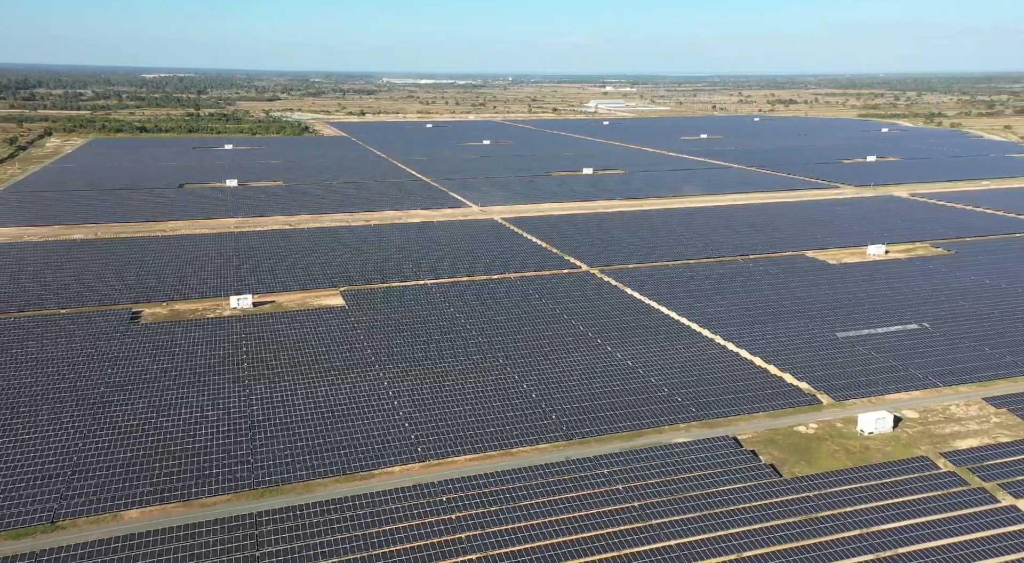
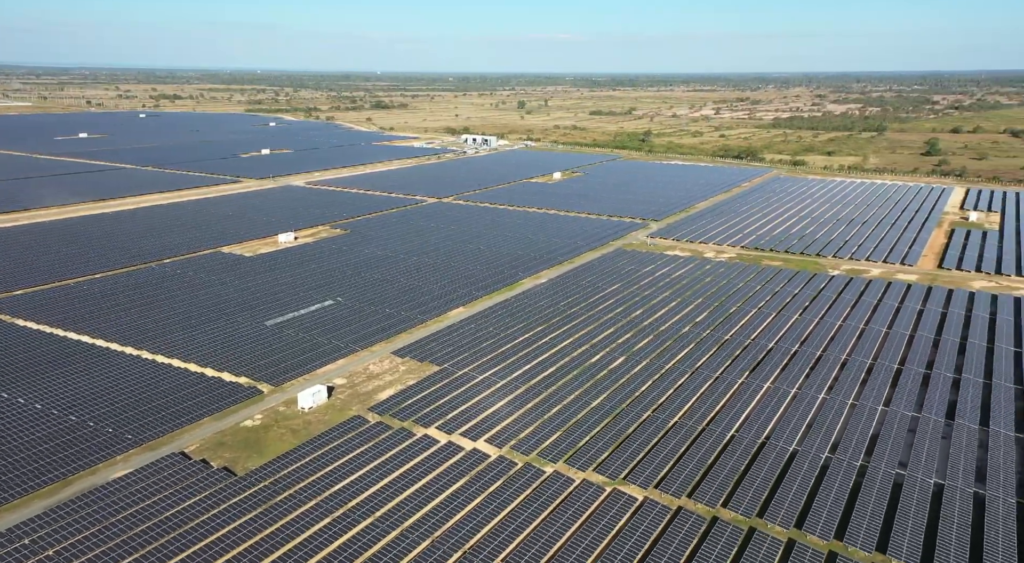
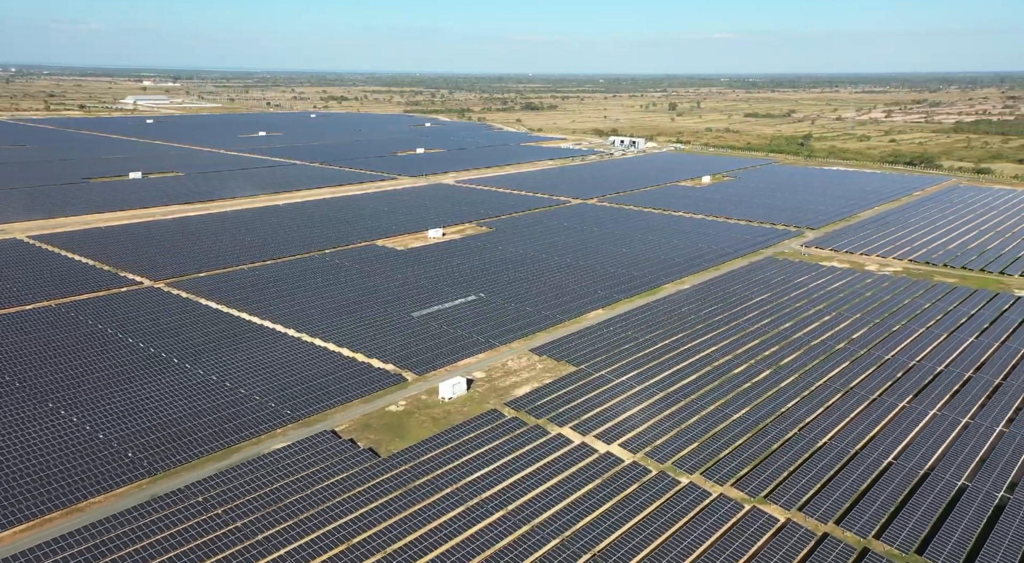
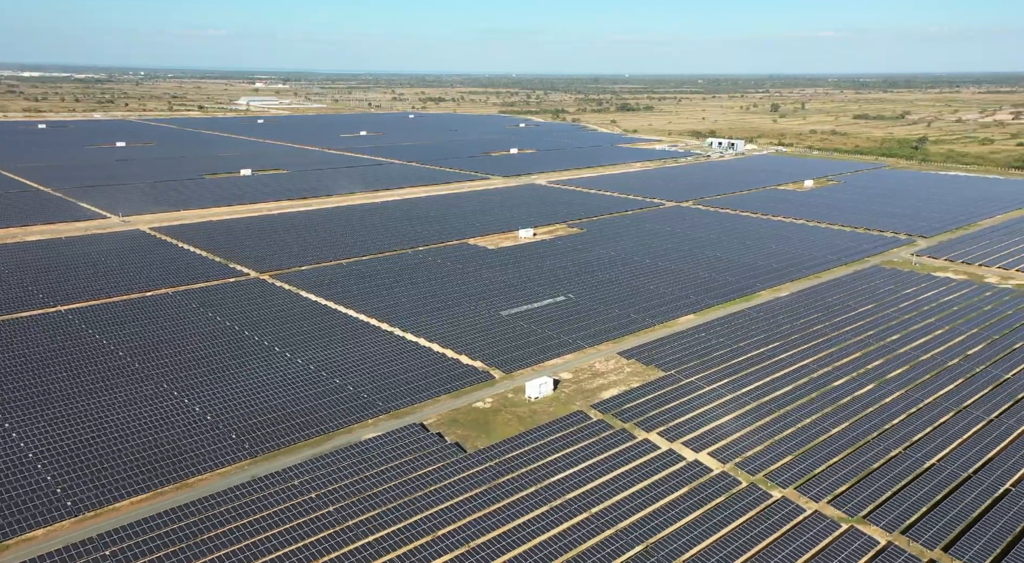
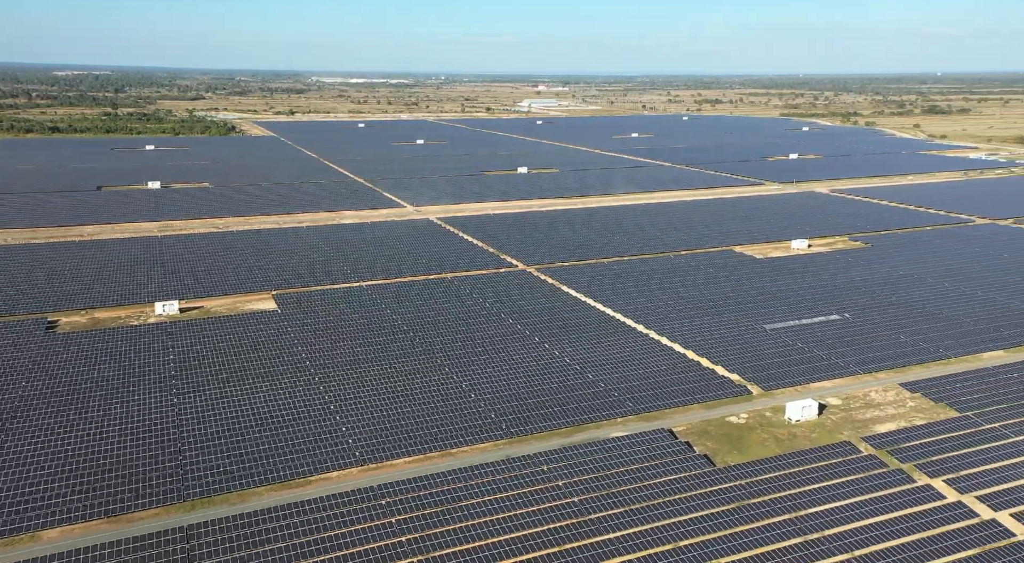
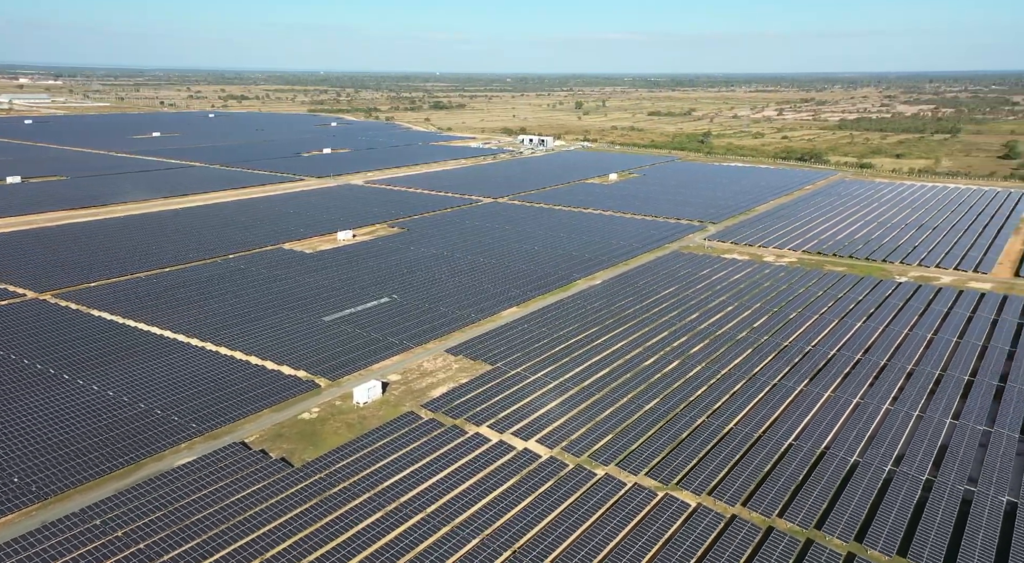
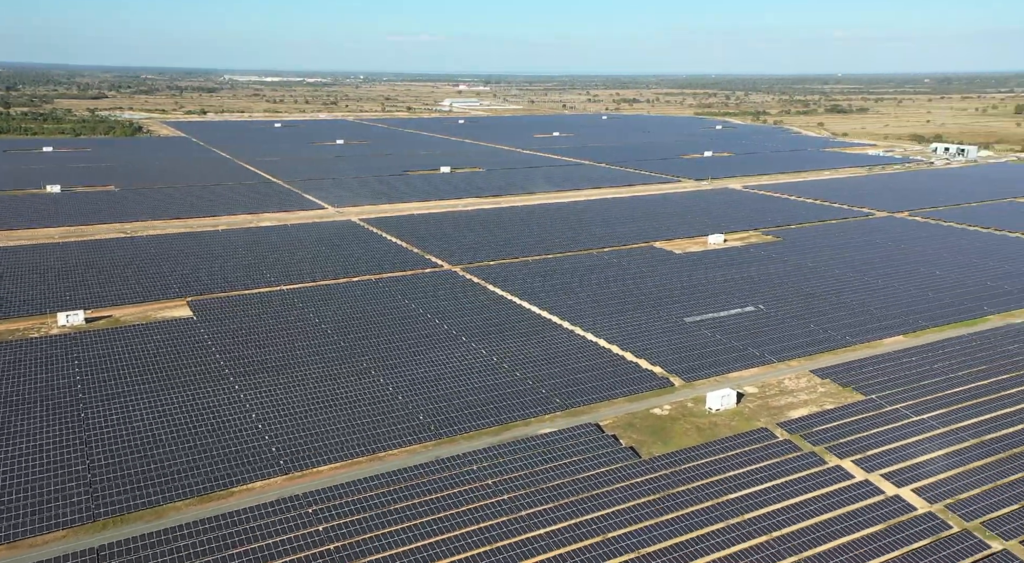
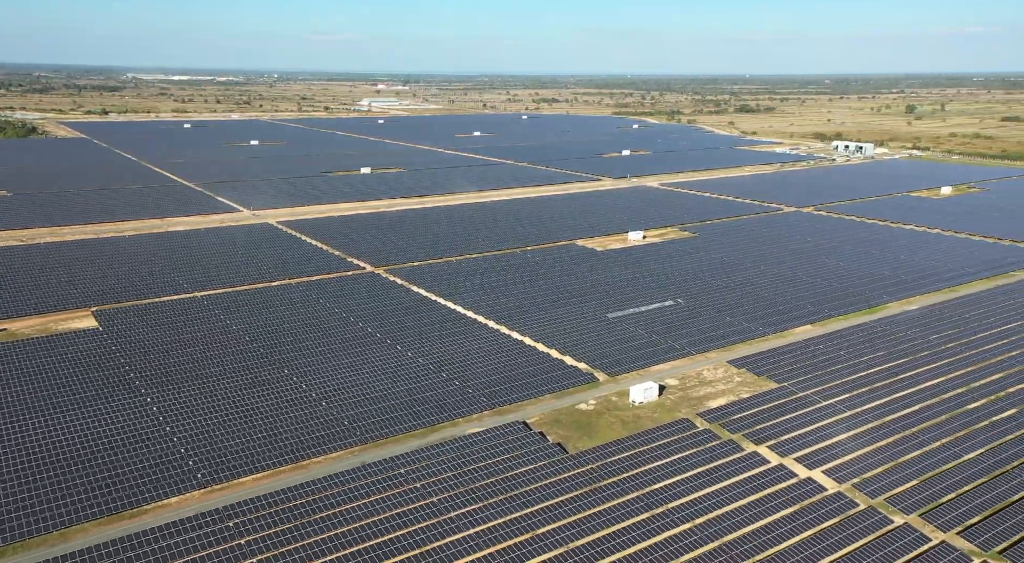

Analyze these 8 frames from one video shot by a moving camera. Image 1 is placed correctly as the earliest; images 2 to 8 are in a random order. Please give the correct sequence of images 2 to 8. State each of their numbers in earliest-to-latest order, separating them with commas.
5, 7, 8, 4, 3, 6, 2
